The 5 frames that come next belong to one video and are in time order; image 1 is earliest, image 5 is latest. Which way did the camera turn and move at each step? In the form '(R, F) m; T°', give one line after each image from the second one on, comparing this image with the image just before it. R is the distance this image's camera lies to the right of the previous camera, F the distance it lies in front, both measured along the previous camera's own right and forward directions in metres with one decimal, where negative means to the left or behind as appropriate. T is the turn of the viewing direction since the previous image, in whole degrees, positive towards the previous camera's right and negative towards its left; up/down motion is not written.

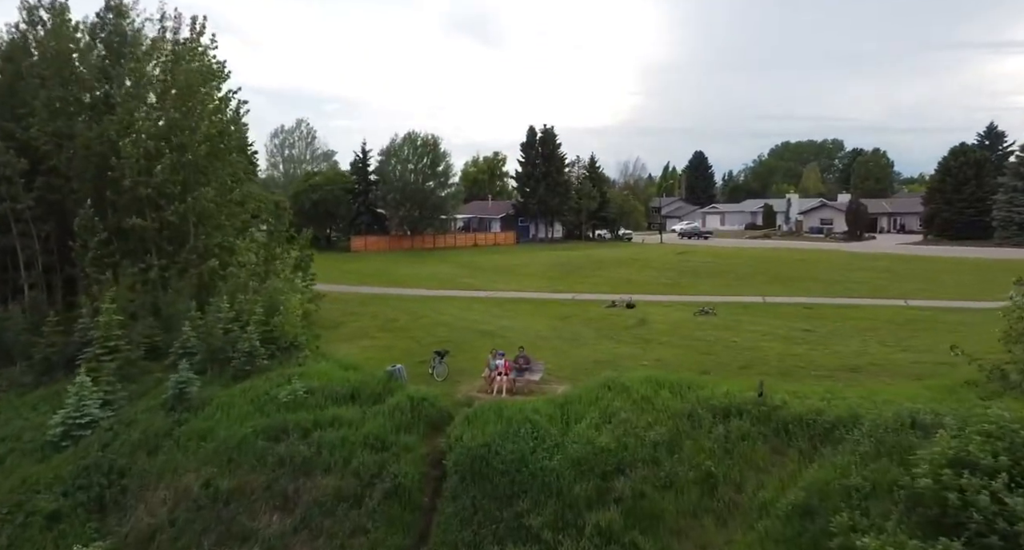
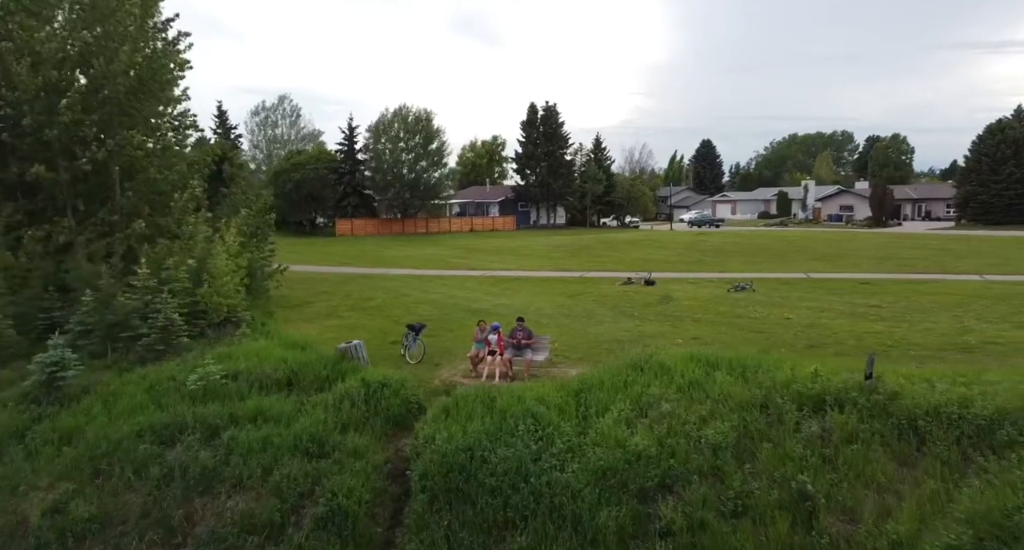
(+0.1, +3.9) m; 0°
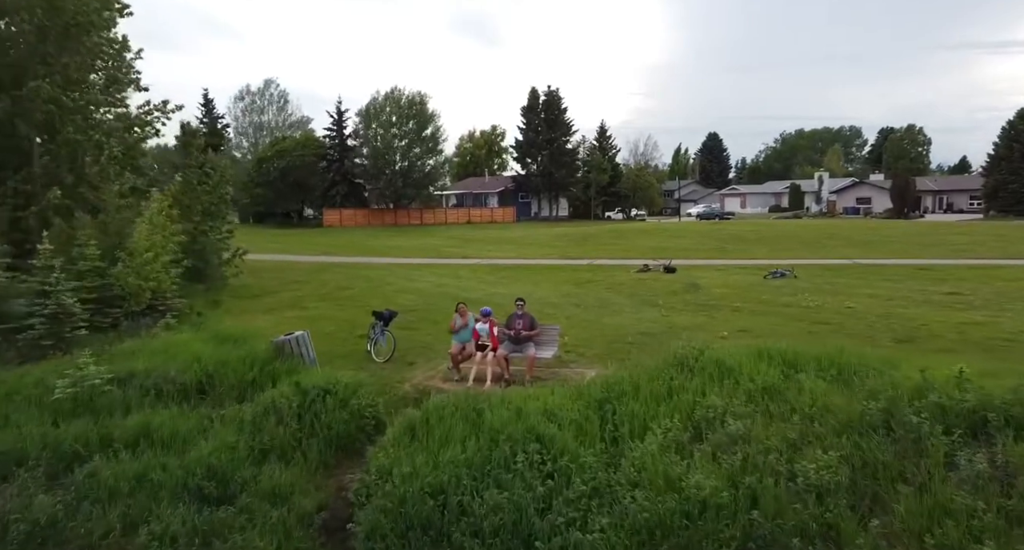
(0.0, +2.9) m; 0°
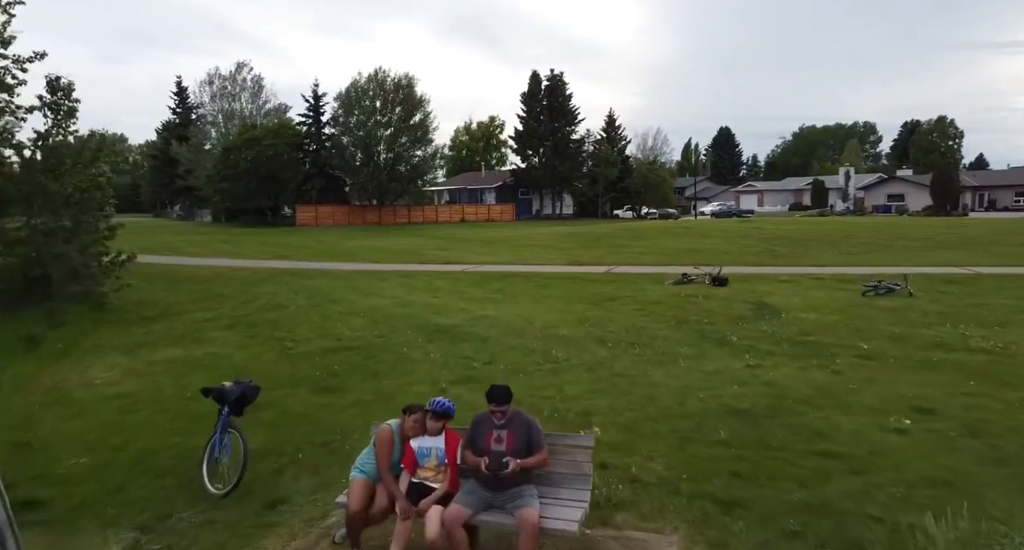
(+0.2, +4.9) m; 0°
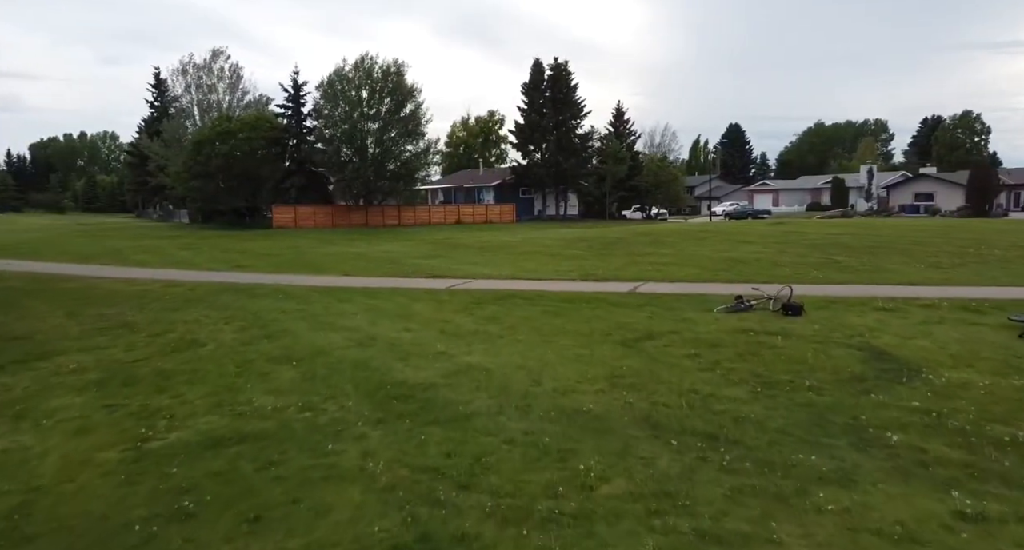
(0.0, +3.6) m; 0°
